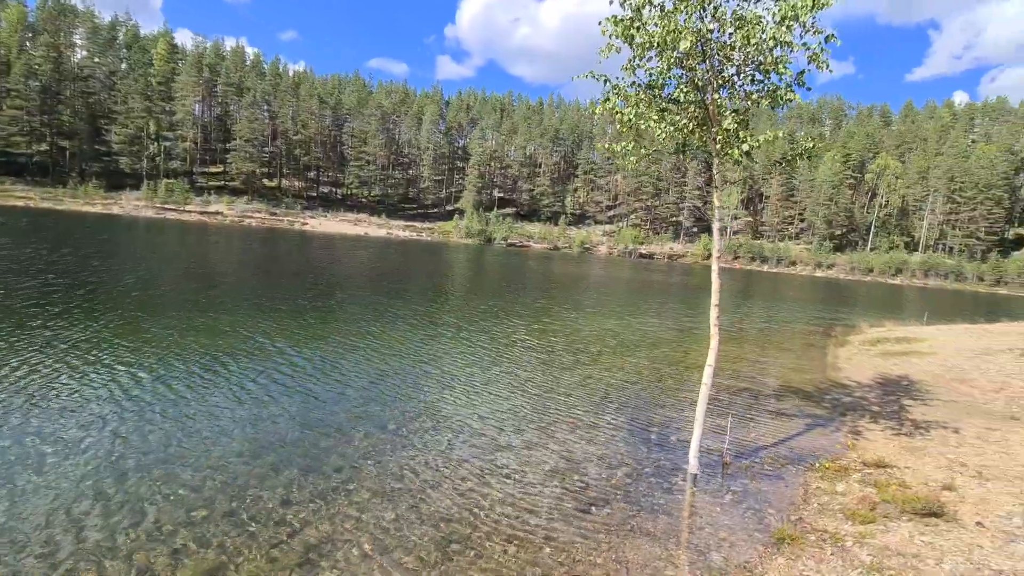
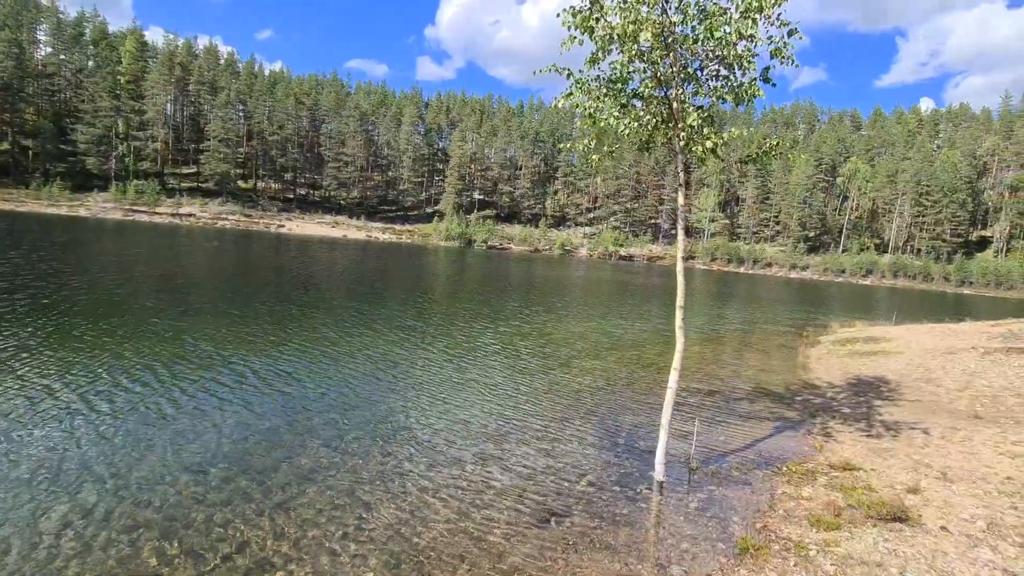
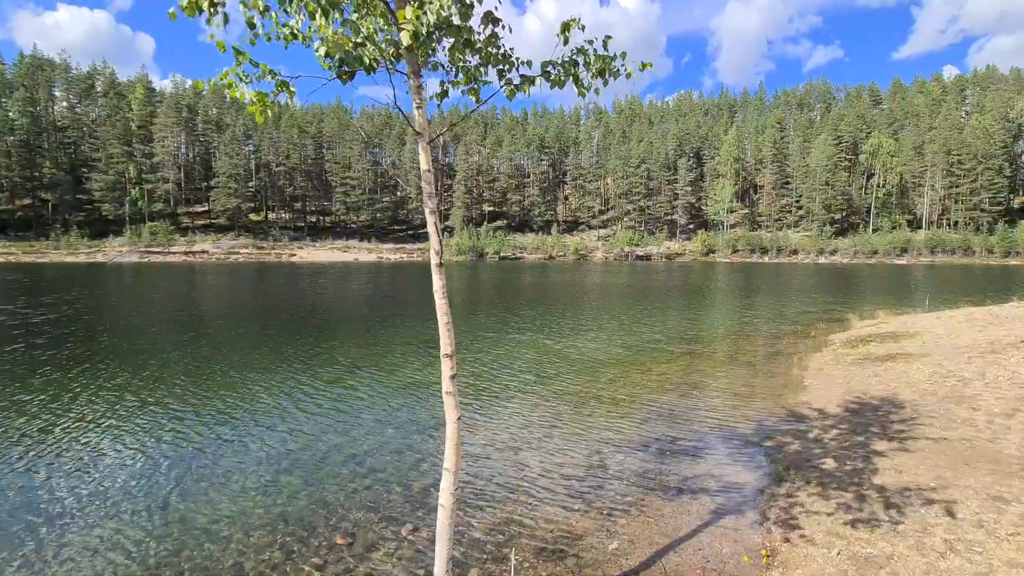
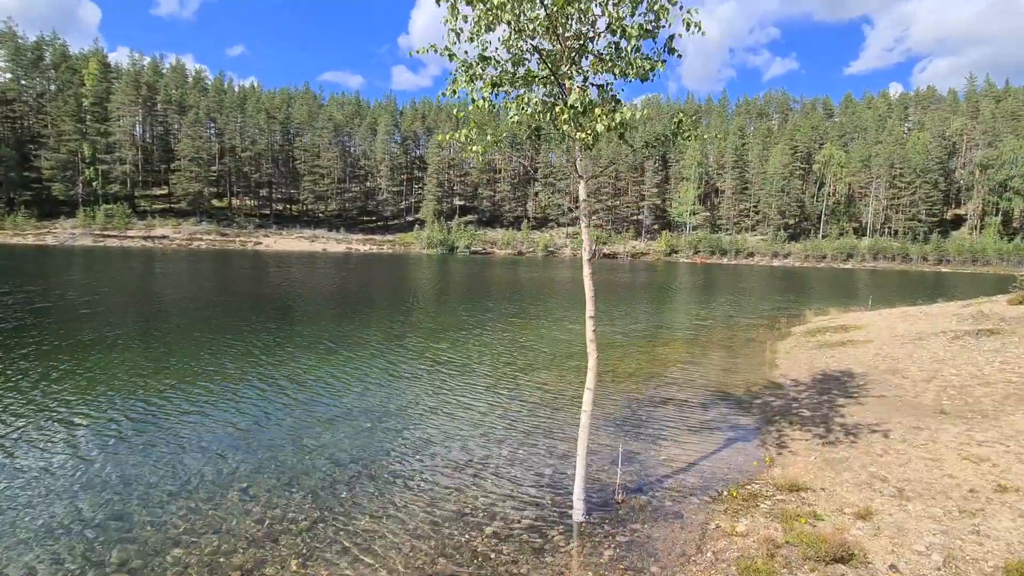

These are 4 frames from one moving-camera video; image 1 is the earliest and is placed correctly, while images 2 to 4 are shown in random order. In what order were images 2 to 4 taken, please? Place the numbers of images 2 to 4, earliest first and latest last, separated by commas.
2, 4, 3
